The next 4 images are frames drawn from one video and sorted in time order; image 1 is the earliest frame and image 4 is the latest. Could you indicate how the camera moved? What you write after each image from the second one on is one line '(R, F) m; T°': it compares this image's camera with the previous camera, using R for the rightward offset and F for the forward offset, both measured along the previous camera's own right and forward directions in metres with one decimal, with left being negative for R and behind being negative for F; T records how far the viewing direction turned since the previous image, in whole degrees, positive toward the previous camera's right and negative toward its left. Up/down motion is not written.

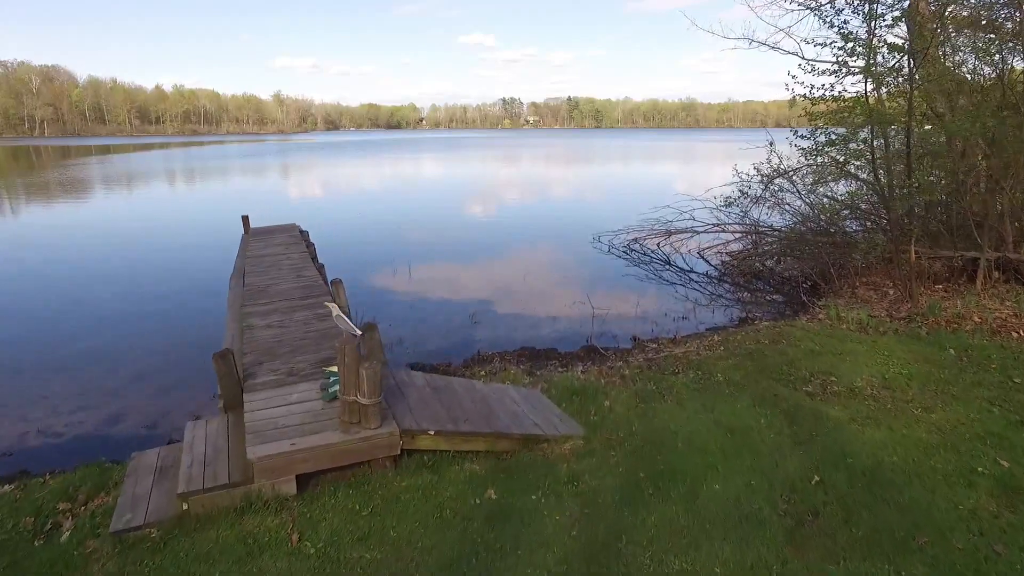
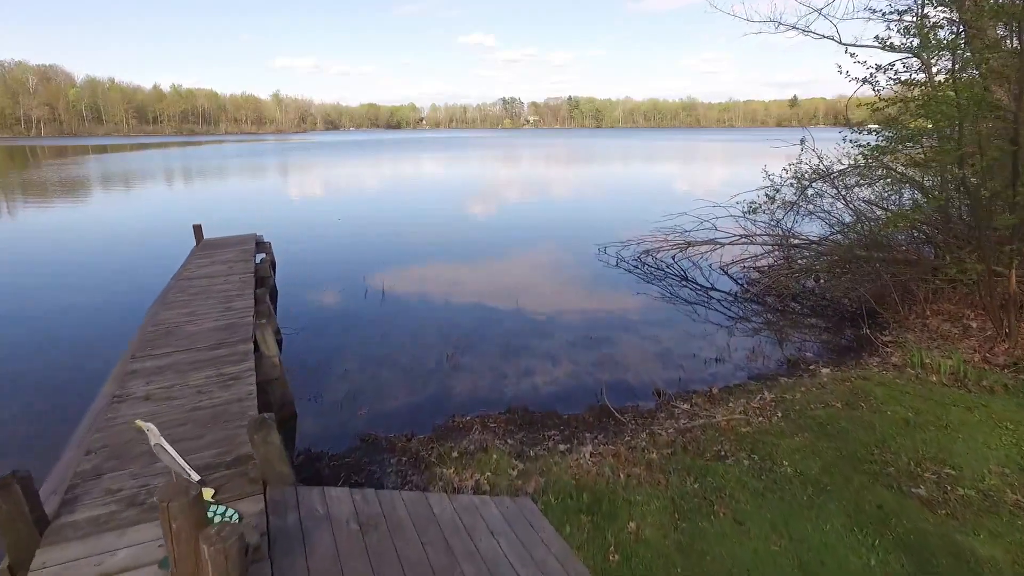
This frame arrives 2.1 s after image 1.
(+0.2, +1.9) m; 0°
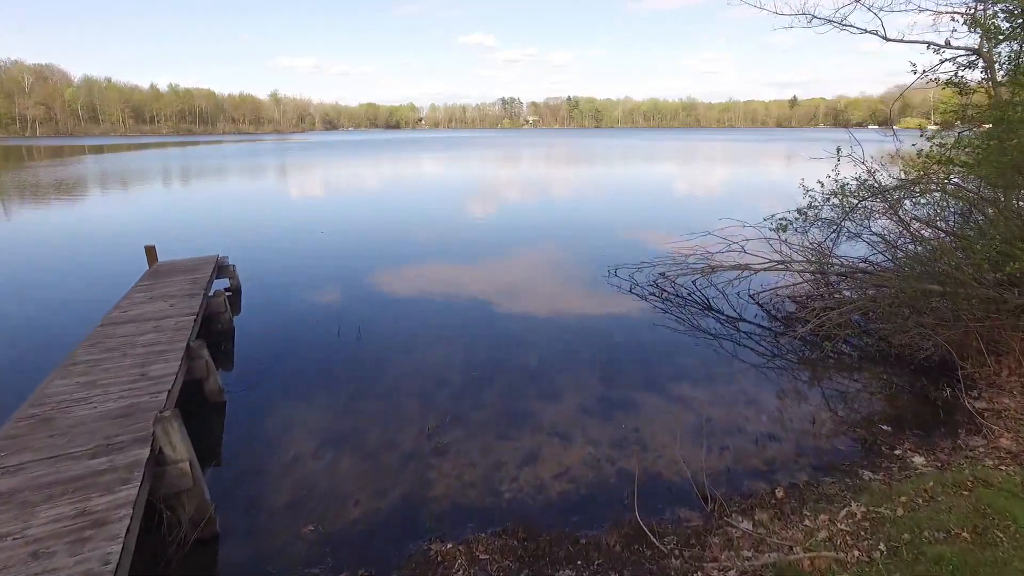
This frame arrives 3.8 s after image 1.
(0.0, +1.6) m; 0°
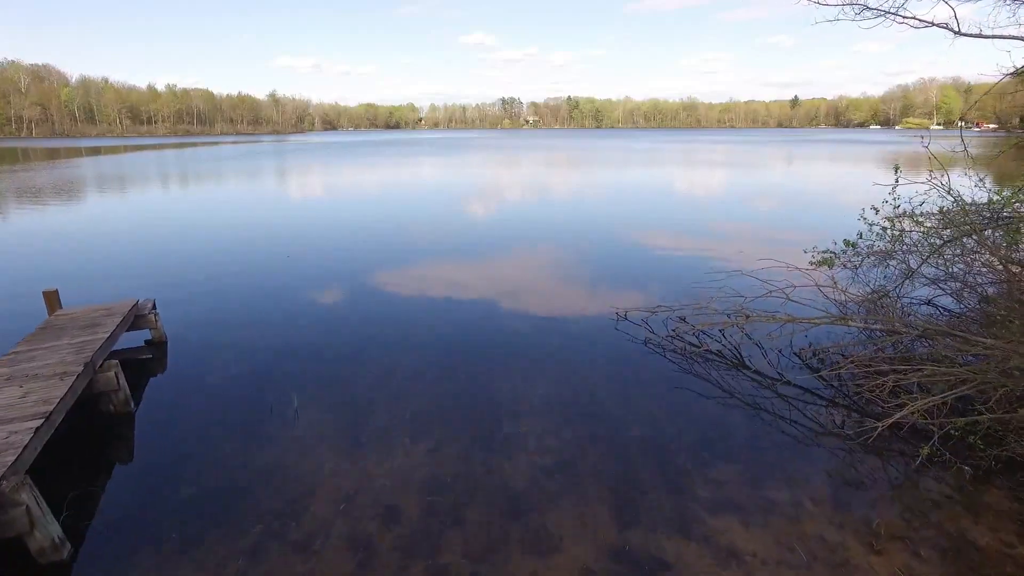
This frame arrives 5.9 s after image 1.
(+0.3, +2.1) m; 0°
